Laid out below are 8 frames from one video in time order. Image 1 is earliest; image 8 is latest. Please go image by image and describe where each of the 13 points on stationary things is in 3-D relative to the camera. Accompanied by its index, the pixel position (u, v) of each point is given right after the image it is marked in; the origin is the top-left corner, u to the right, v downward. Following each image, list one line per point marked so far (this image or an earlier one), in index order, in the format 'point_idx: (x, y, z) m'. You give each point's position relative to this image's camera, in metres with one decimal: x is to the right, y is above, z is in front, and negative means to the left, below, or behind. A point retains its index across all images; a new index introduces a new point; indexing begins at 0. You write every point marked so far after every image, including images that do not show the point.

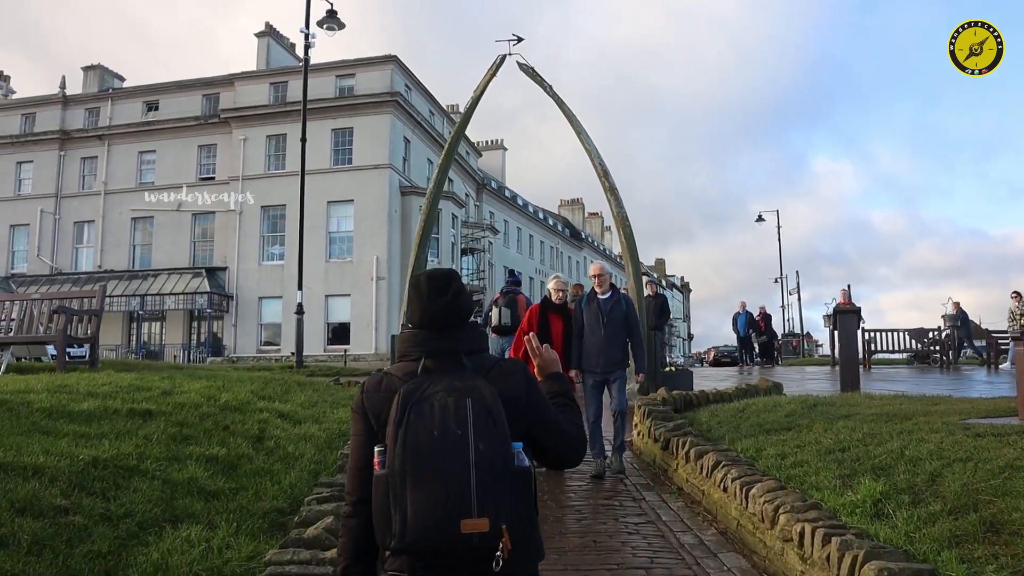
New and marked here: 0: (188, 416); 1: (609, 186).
0: (-2.4, -1.0, +5.6) m
1: (+1.4, +1.4, +10.5) m
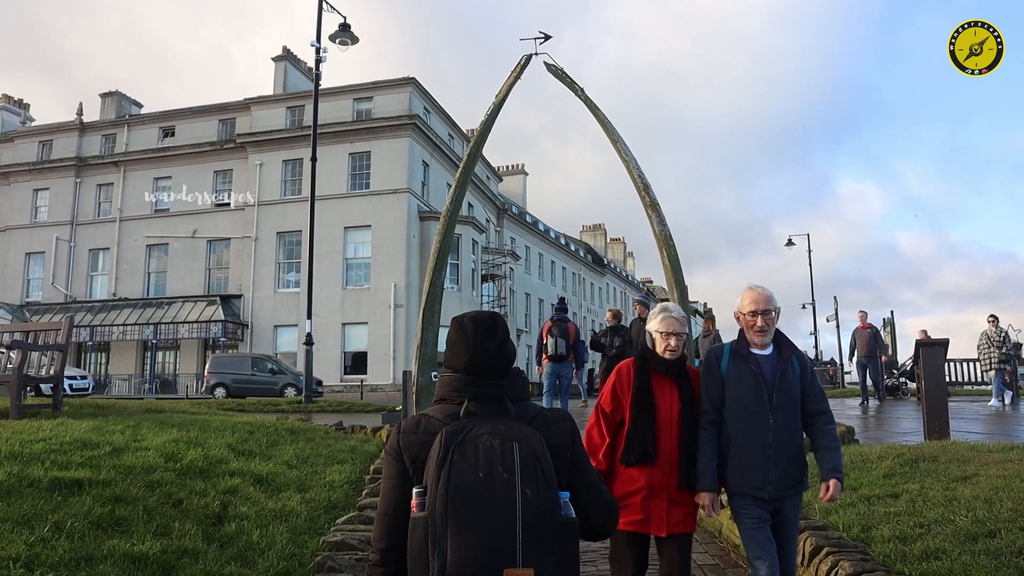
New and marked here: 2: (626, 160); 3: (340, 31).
0: (-2.2, -1.2, +4.3) m
1: (+1.7, +1.1, +9.2) m
2: (+1.4, +1.6, +9.2) m
3: (-4.1, +6.2, +17.8) m
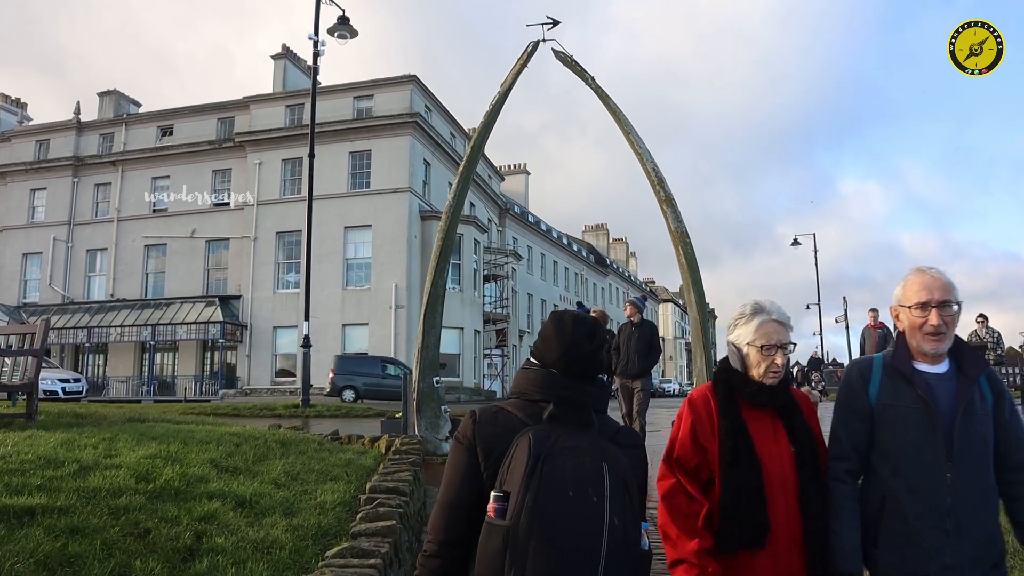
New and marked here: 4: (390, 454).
0: (-2.1, -1.2, +3.8) m
1: (+1.8, +1.1, +8.7) m
2: (+1.5, +1.6, +8.7) m
3: (-4.0, +6.2, +17.3) m
4: (-1.1, -1.5, +6.8) m
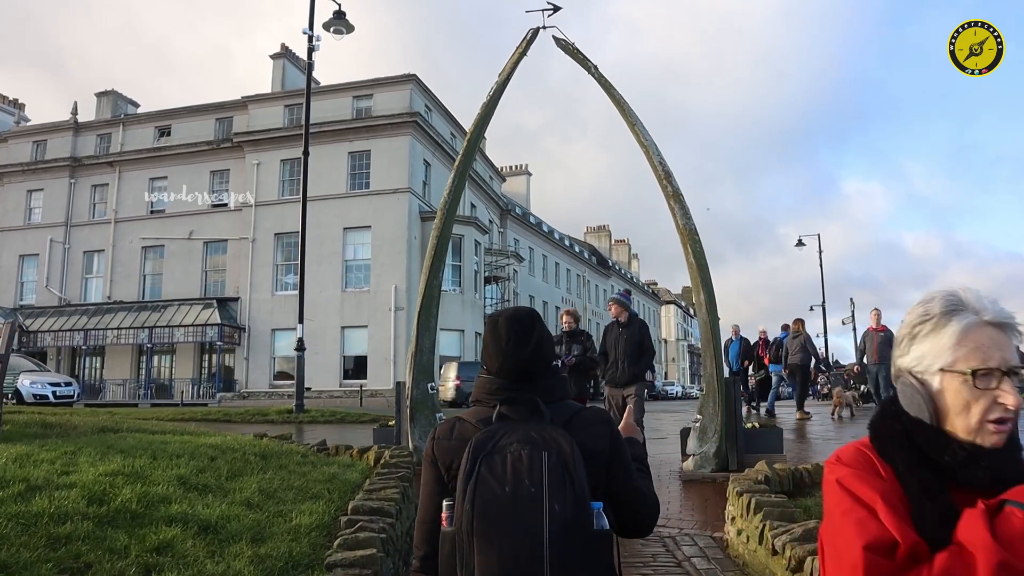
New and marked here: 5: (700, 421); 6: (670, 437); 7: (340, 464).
0: (-2.2, -1.2, +3.3) m
1: (+1.8, +1.1, +8.2) m
2: (+1.5, +1.6, +8.2) m
3: (-4.0, +6.1, +16.9) m
4: (-1.1, -1.5, +6.3) m
5: (+2.0, -1.4, +8.0) m
6: (+2.7, -2.5, +12.6) m
7: (-1.5, -1.5, +6.5) m
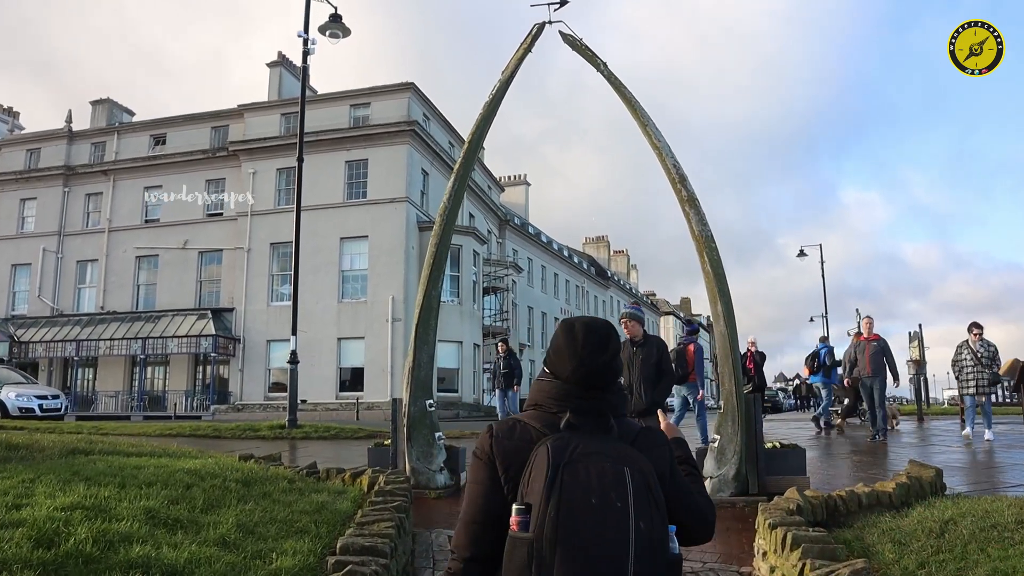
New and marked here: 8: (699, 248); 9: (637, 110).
0: (-2.1, -1.2, +2.8) m
1: (+1.8, +1.0, +7.7) m
2: (+1.5, +1.5, +7.7) m
3: (-4.0, +5.9, +16.4) m
4: (-1.1, -1.6, +5.8) m
5: (+2.1, -1.5, +7.4) m
6: (+2.7, -2.7, +12.1) m
7: (-1.4, -1.6, +5.9) m
8: (+1.9, +0.4, +7.6) m
9: (+1.3, +1.9, +7.7) m
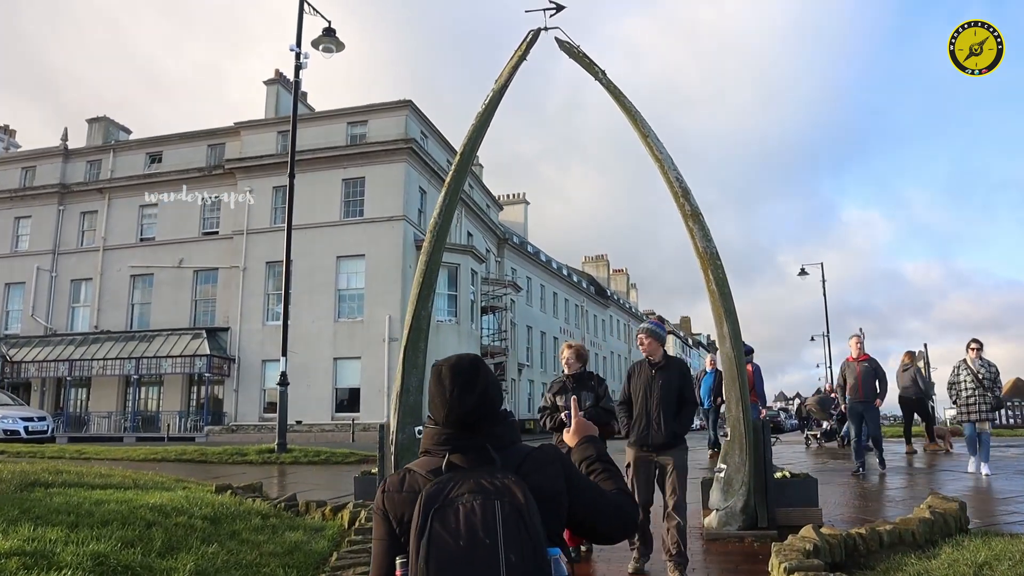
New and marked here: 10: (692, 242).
0: (-2.2, -1.3, +2.3) m
1: (+1.7, +0.8, +7.3) m
2: (+1.5, +1.3, +7.3) m
3: (-4.1, +5.5, +16.2) m
4: (-1.2, -1.8, +5.3) m
5: (+2.0, -1.7, +7.0) m
6: (+2.6, -3.0, +11.6) m
7: (-1.5, -1.8, +5.5) m
8: (+1.8, +0.2, +7.2) m
9: (+1.2, +1.7, +7.4) m
10: (+1.8, +0.4, +7.3) m
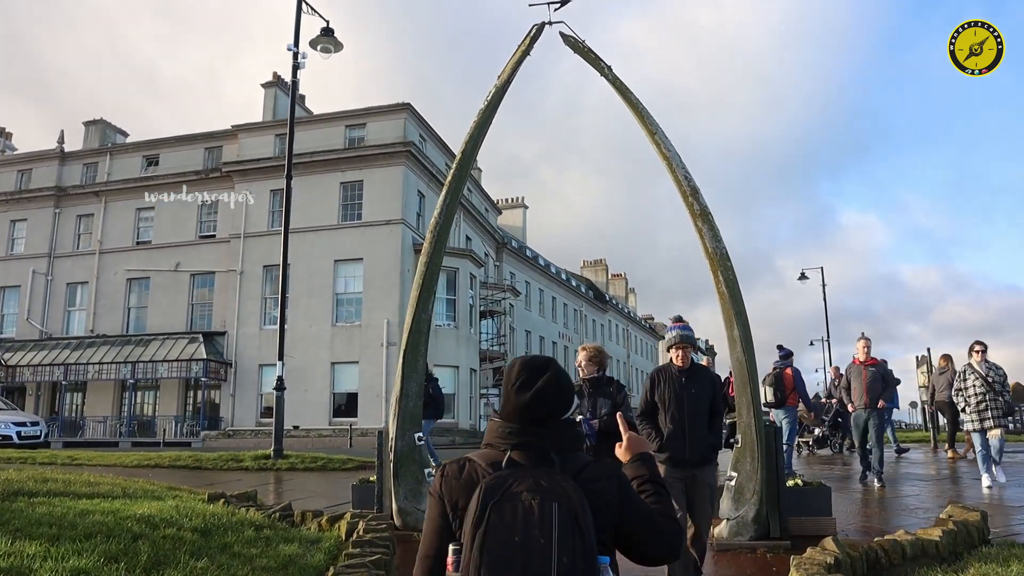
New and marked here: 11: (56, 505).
0: (-2.1, -1.2, +2.1) m
1: (+1.8, +0.7, +7.1) m
2: (+1.5, +1.3, +7.1) m
3: (-4.1, +5.4, +15.9) m
4: (-1.1, -1.8, +5.1) m
5: (+2.0, -1.7, +6.8) m
6: (+2.7, -3.1, +11.3) m
7: (-1.5, -1.8, +5.2) m
8: (+1.9, +0.2, +6.9) m
9: (+1.3, +1.6, +7.2) m
10: (+1.8, +0.4, +7.0) m
11: (-3.3, -1.6, +5.4) m
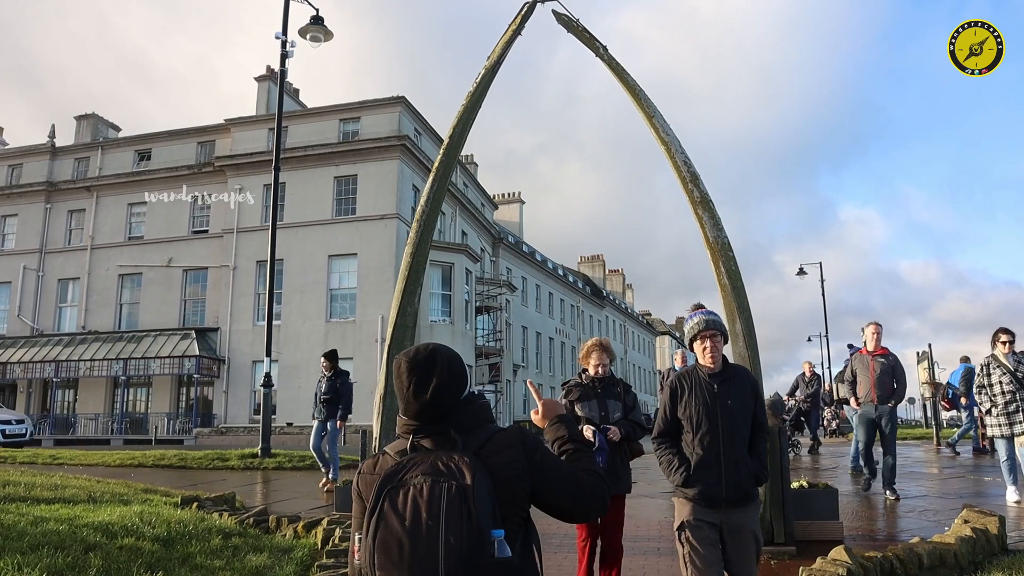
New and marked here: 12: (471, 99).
0: (-2.2, -1.2, +1.7) m
1: (+1.7, +0.8, +6.7) m
2: (+1.4, +1.3, +6.8) m
3: (-4.2, +5.5, +15.5) m
4: (-1.2, -1.7, +4.7) m
5: (+1.9, -1.7, +6.4) m
6: (+2.6, -3.0, +11.0) m
7: (-1.6, -1.7, +4.9) m
8: (+1.8, +0.3, +6.6) m
9: (+1.2, +1.7, +6.8) m
10: (+1.7, +0.5, +6.7) m
11: (-3.4, -1.5, +5.0) m
12: (-0.4, +1.9, +7.8) m
